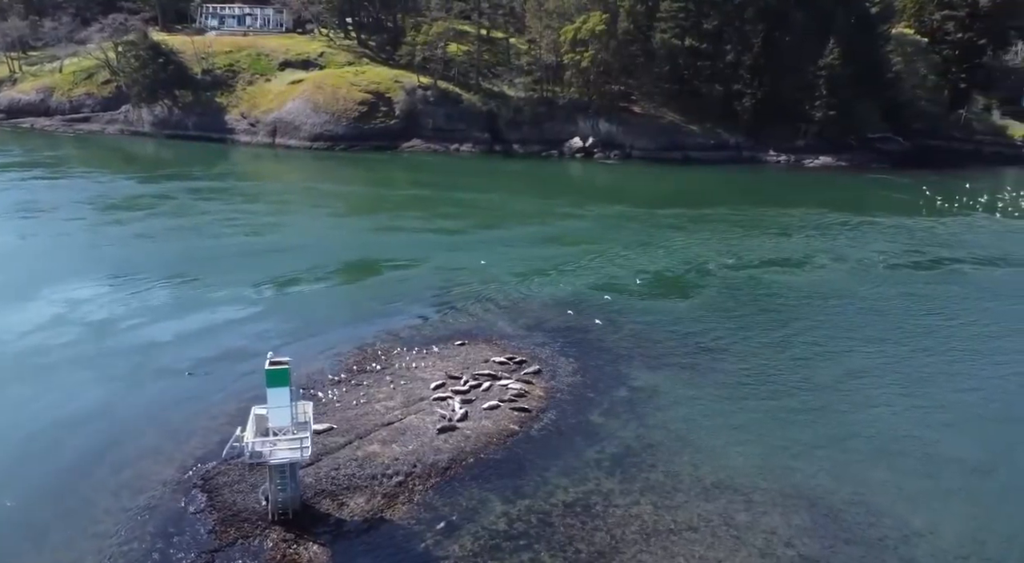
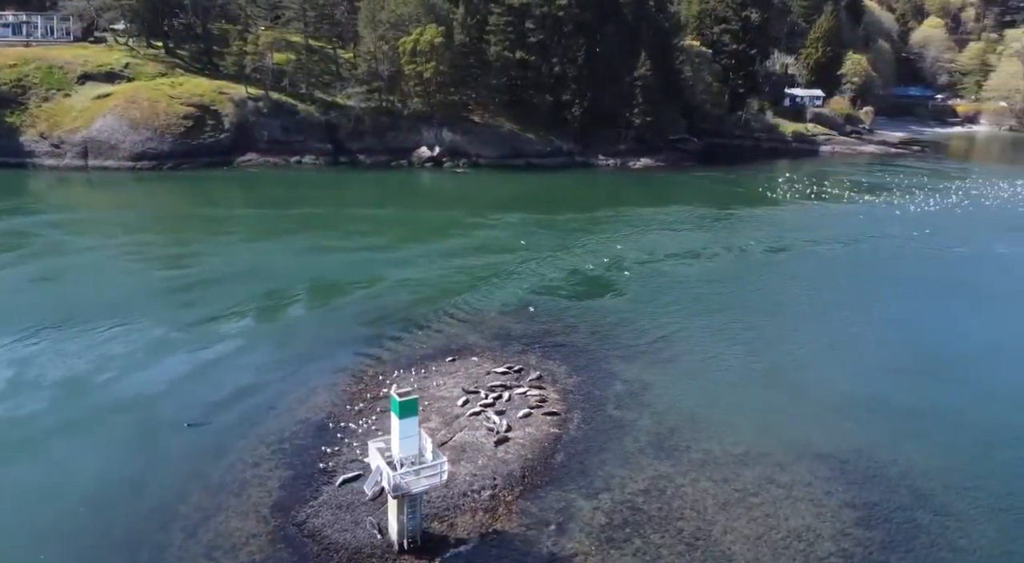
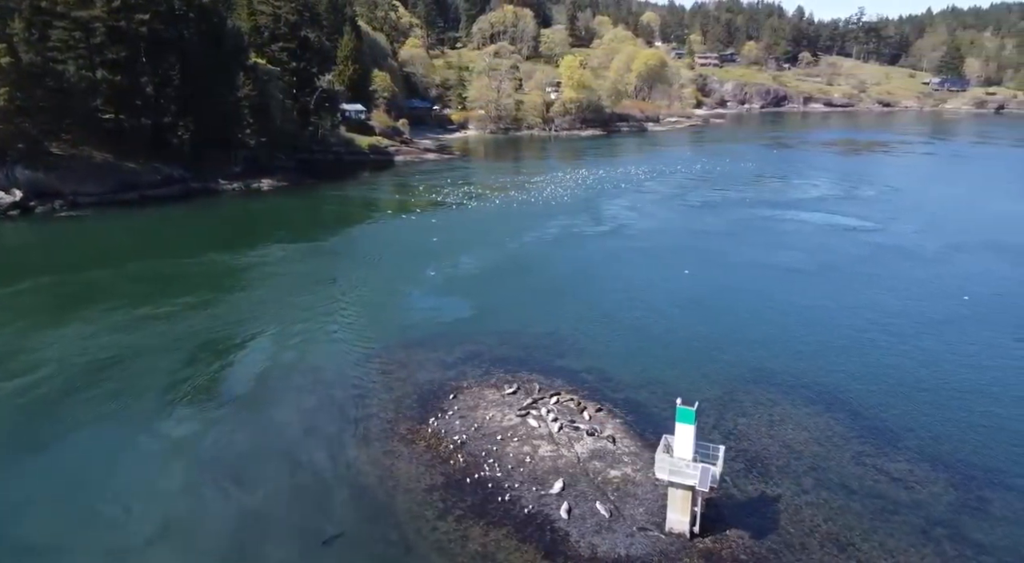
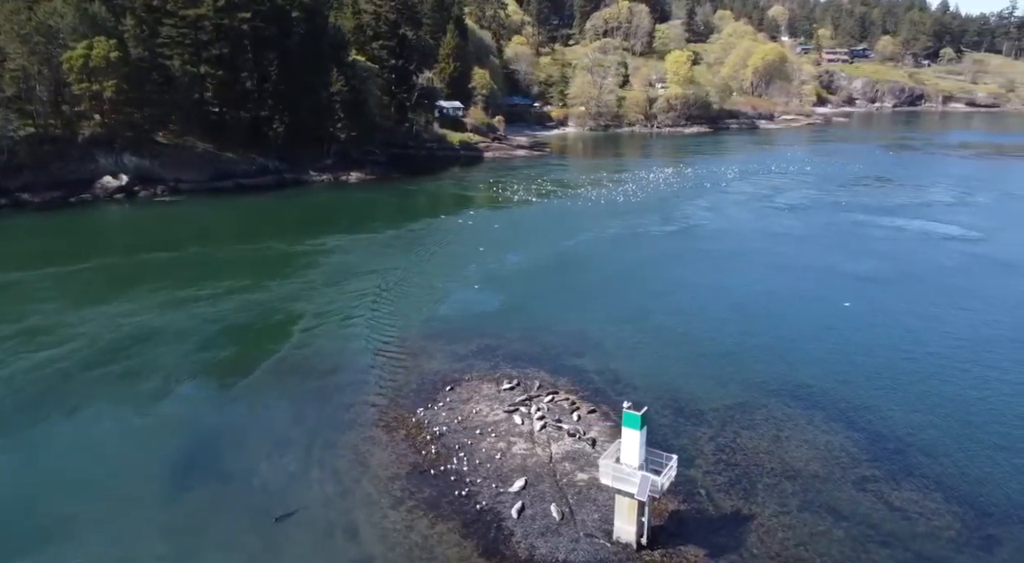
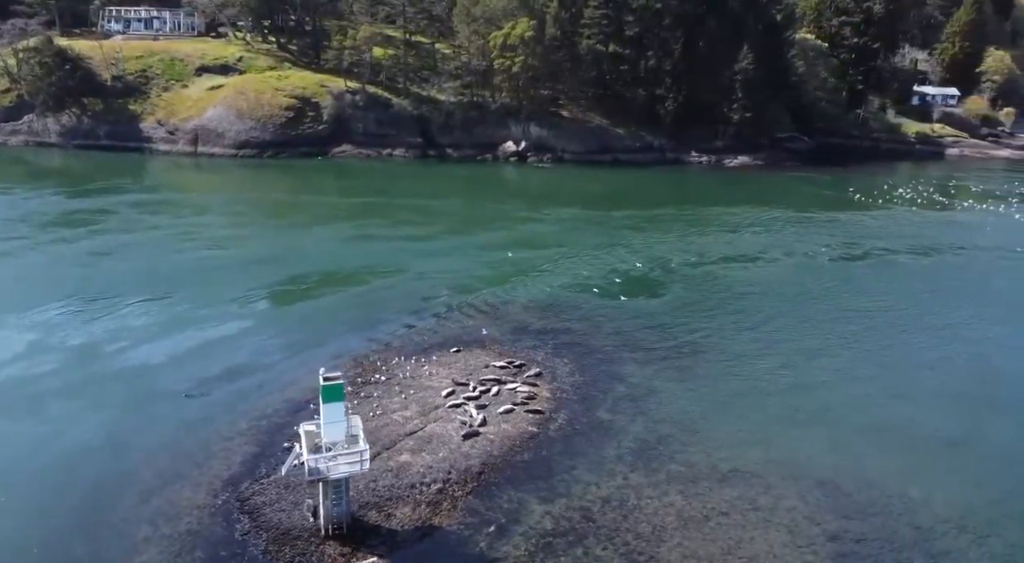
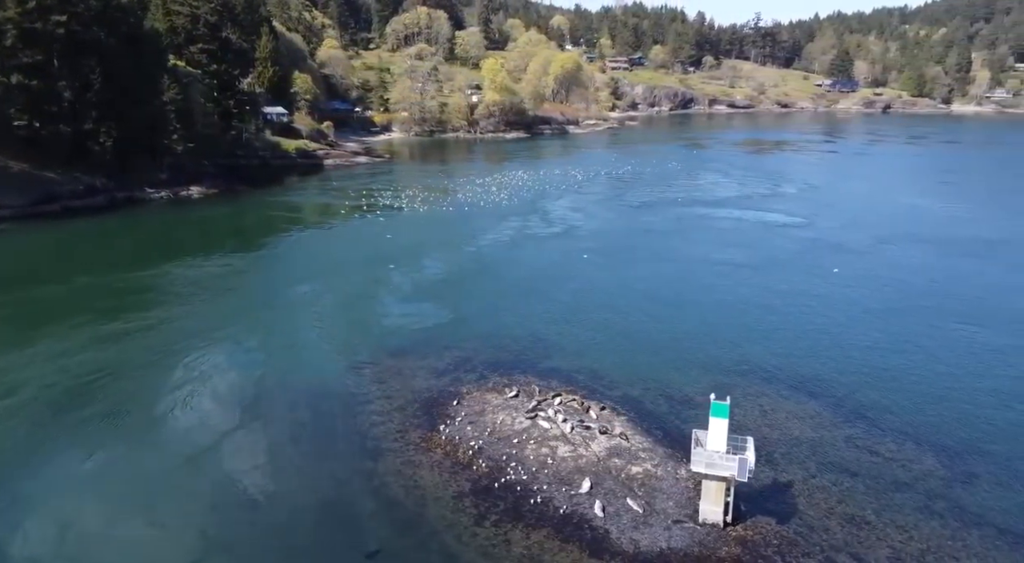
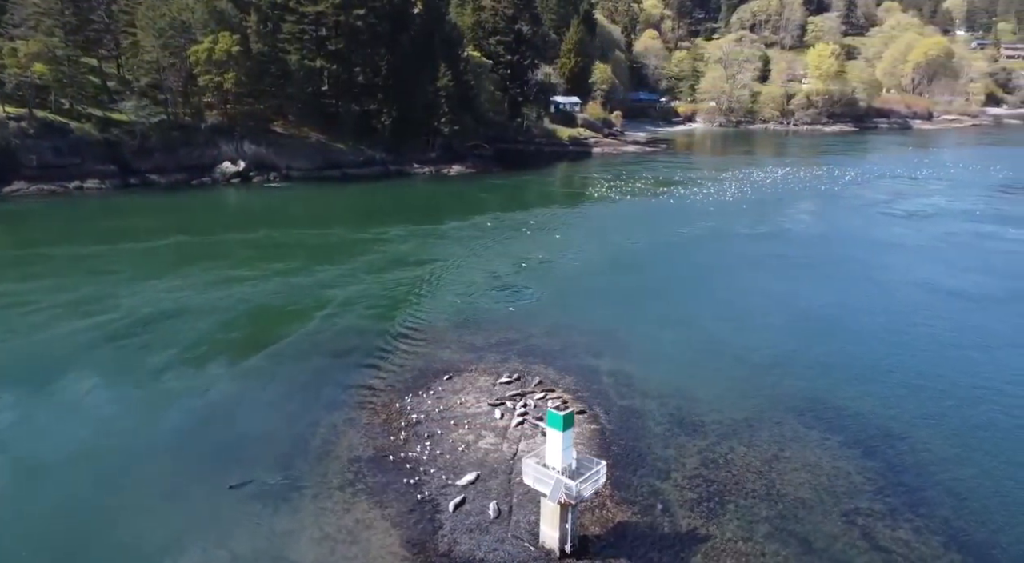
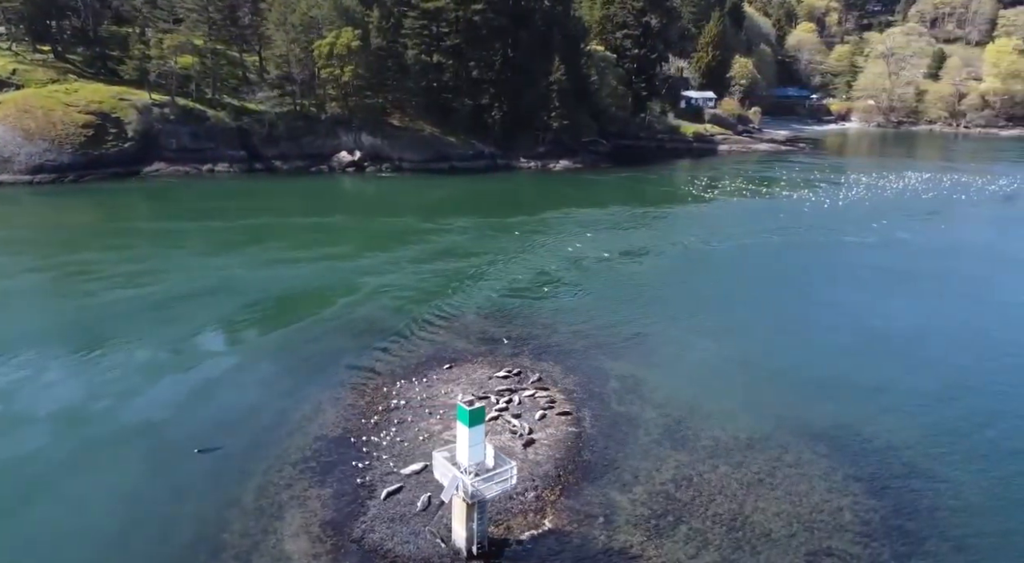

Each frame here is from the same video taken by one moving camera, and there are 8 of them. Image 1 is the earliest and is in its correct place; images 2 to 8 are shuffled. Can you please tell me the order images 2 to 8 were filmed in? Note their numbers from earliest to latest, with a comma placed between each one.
5, 2, 8, 7, 4, 3, 6
